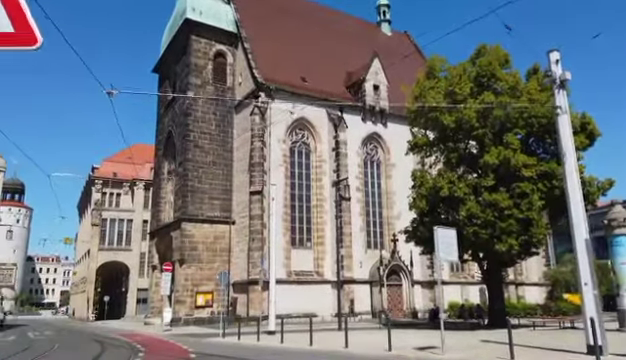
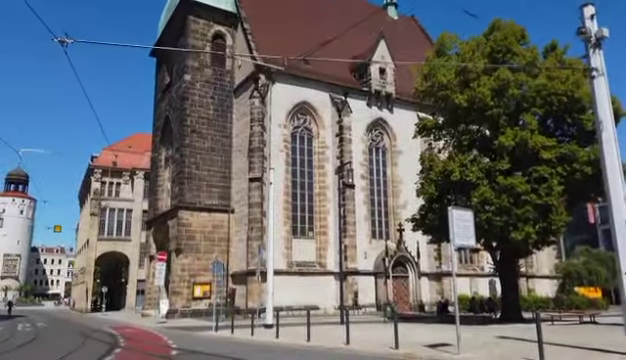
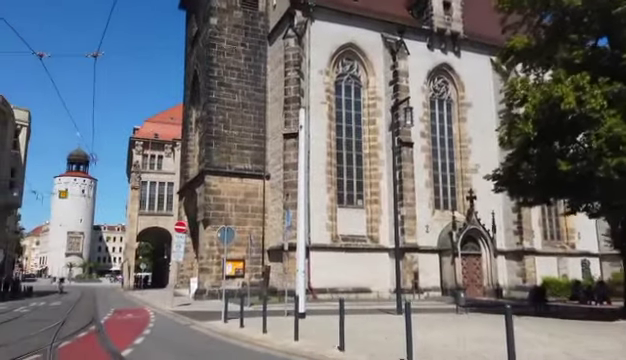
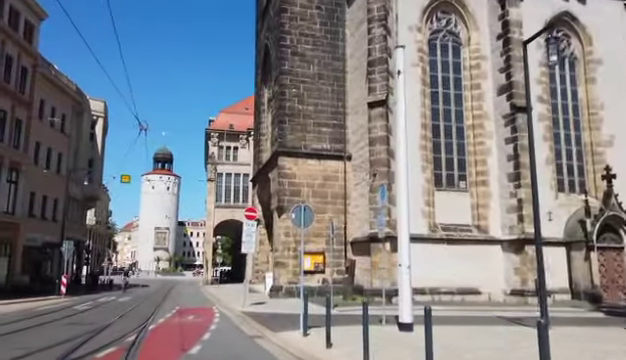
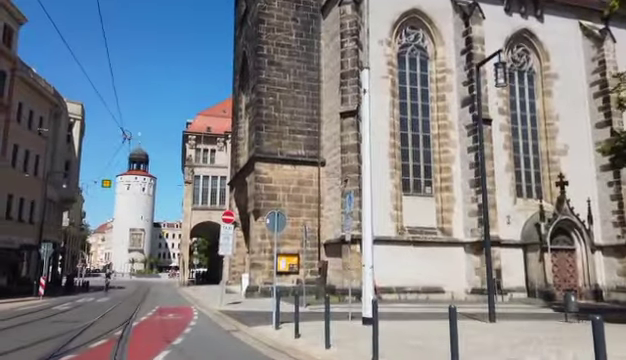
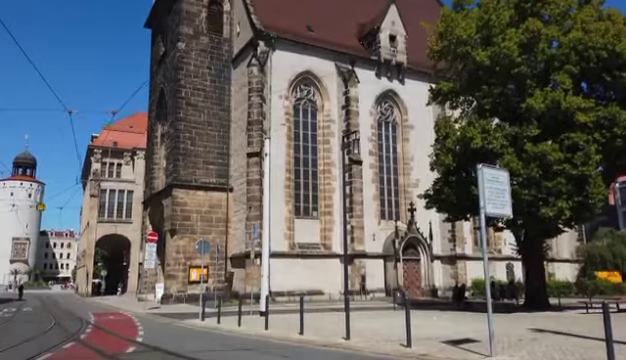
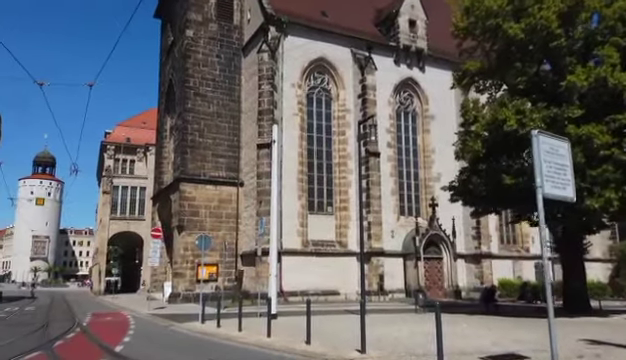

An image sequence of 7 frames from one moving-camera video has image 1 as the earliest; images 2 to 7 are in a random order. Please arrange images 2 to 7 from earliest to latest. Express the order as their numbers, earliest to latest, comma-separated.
2, 6, 7, 3, 5, 4
